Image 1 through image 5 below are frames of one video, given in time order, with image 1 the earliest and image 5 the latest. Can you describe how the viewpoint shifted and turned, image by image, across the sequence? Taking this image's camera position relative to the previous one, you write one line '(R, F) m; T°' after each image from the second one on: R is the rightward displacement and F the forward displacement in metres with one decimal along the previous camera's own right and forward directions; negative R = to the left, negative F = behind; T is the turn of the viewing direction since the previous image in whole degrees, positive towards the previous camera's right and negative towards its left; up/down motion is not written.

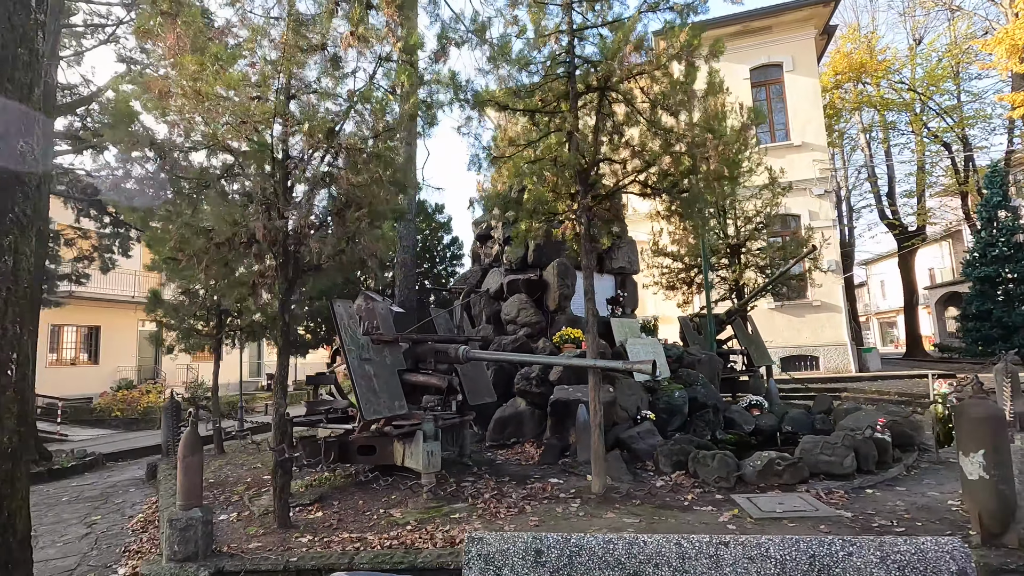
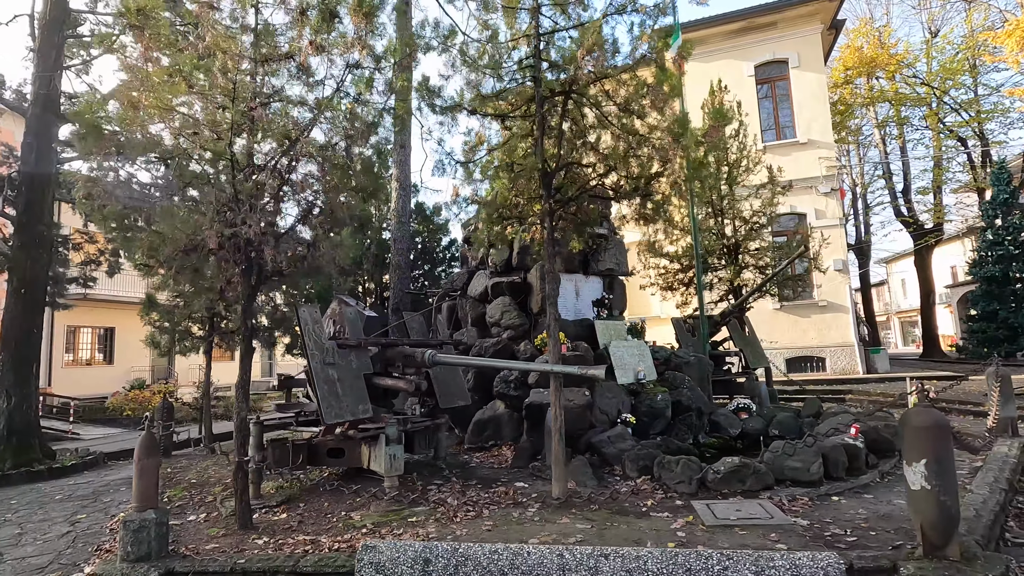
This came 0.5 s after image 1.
(+0.6, 0.0) m; -2°
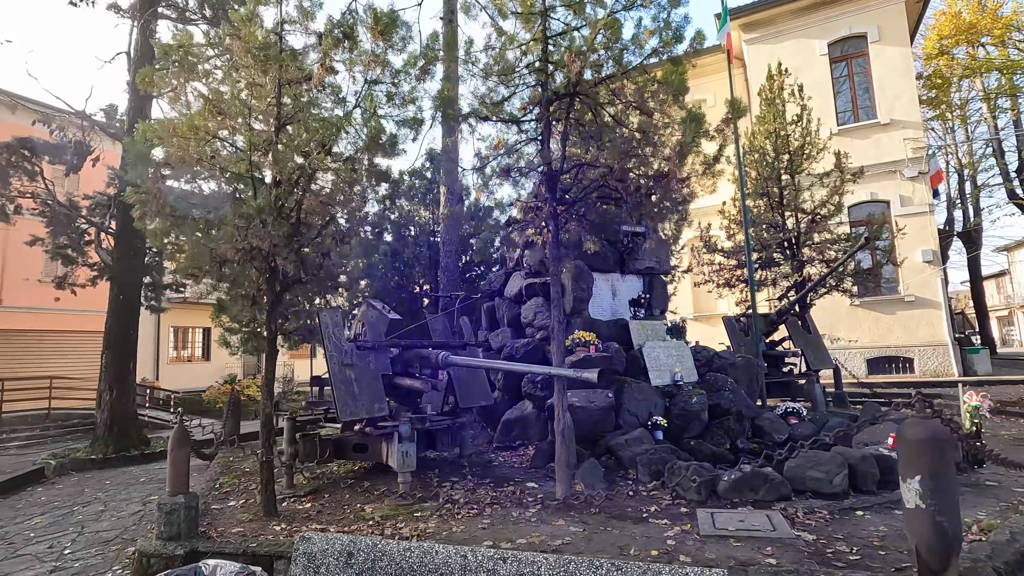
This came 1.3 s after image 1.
(+0.9, 0.0) m; -8°
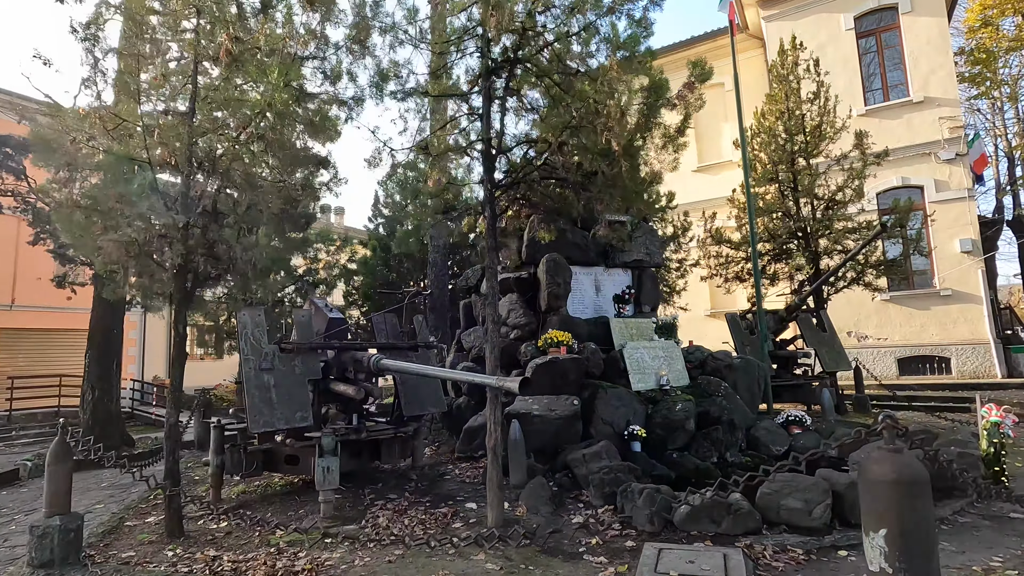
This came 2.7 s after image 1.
(+1.1, +0.8) m; -3°
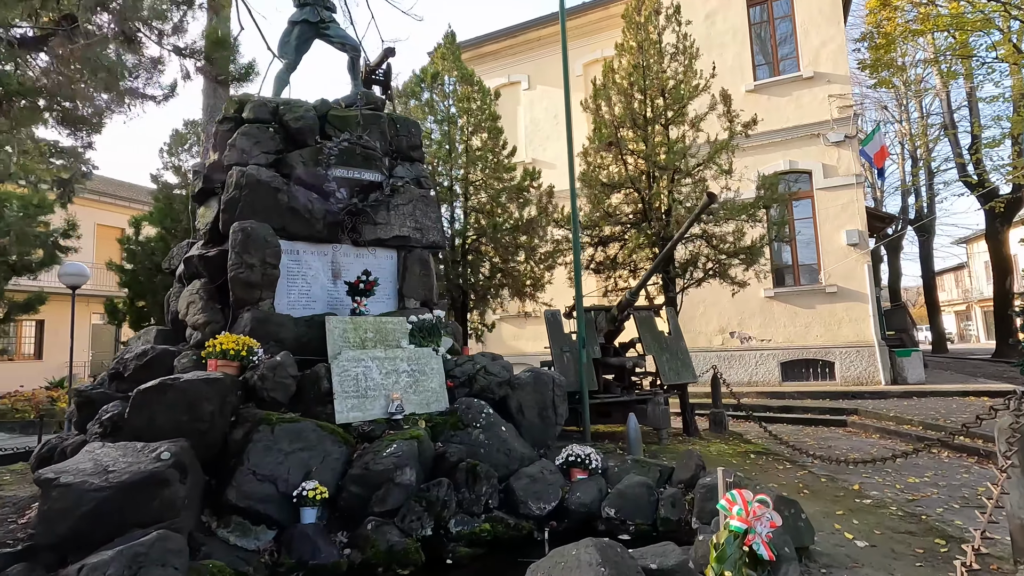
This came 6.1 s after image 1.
(+3.2, +2.6) m; +5°
